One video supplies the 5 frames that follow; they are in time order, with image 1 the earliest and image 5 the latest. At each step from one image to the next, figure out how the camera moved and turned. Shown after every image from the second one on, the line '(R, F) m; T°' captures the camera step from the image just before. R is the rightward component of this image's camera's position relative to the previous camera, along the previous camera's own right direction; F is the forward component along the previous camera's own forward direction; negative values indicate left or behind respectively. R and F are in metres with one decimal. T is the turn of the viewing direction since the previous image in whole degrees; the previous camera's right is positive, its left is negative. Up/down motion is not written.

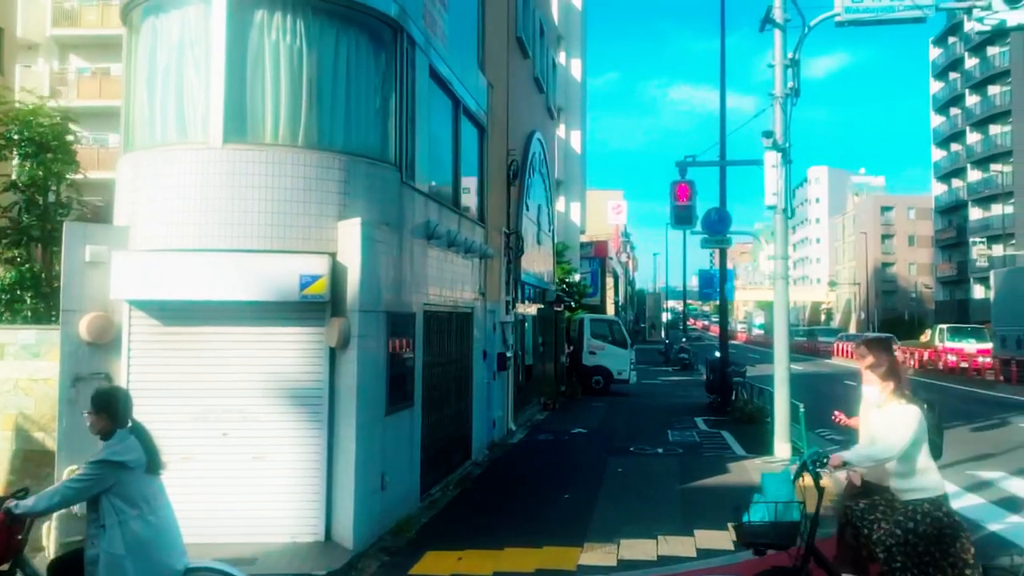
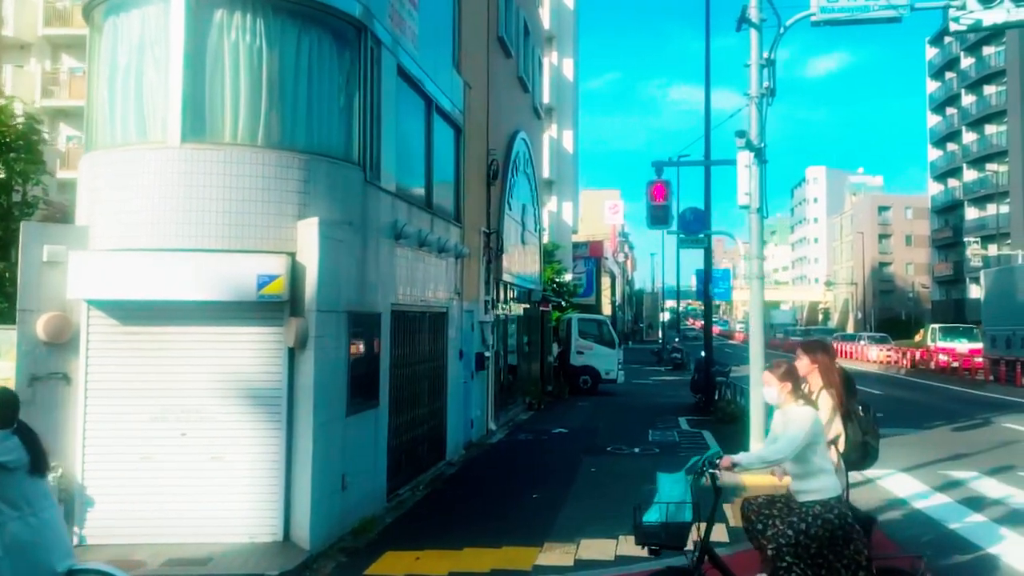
(+0.4, 0.0) m; 0°
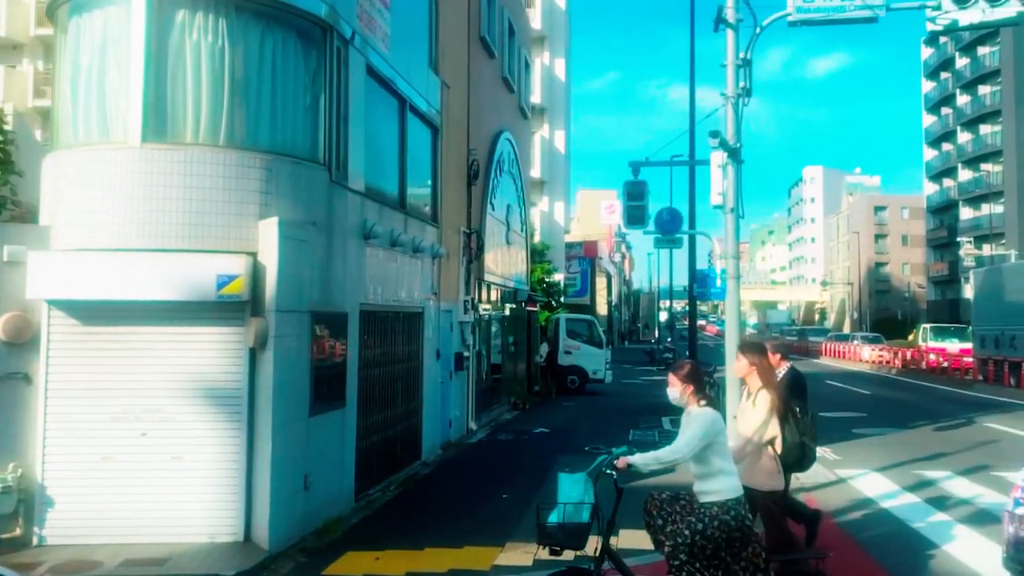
(+0.3, 0.0) m; 0°
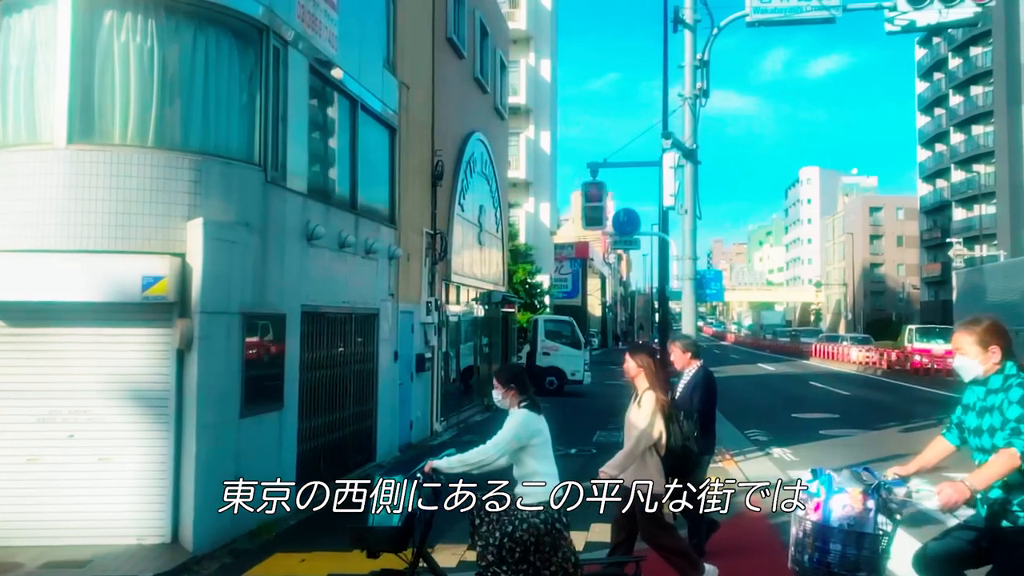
(+0.6, 0.0) m; 0°
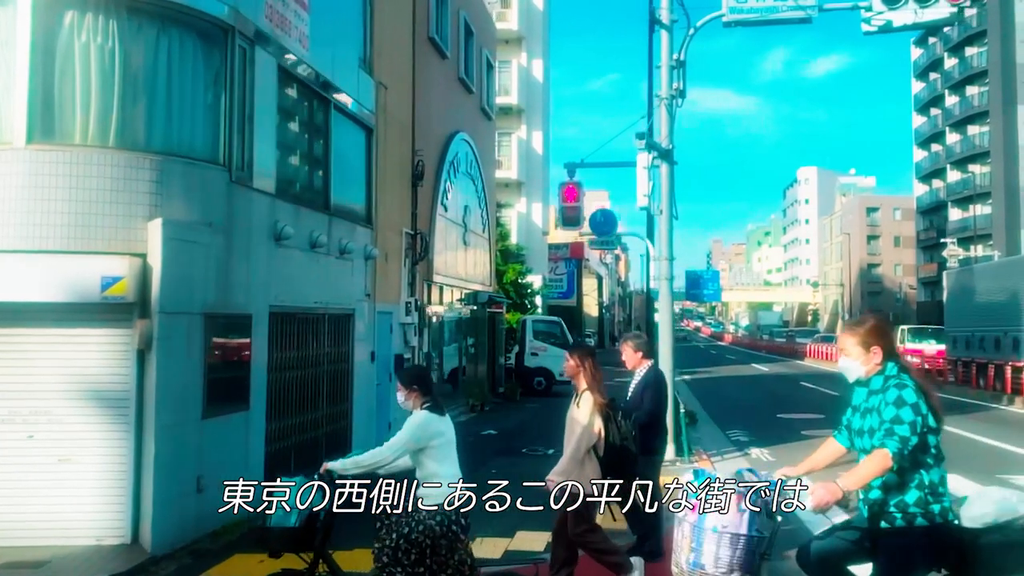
(+0.3, 0.0) m; 0°
